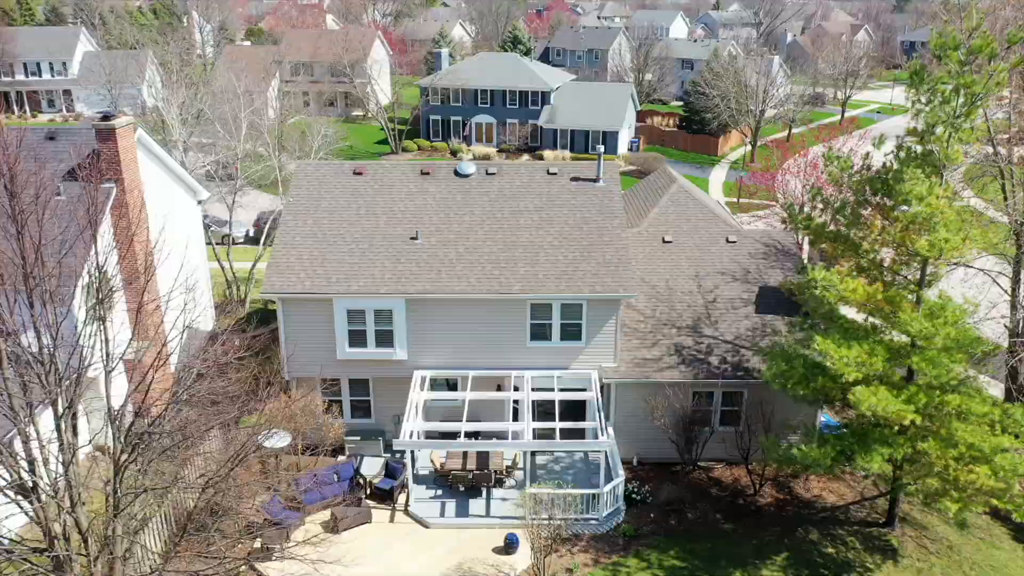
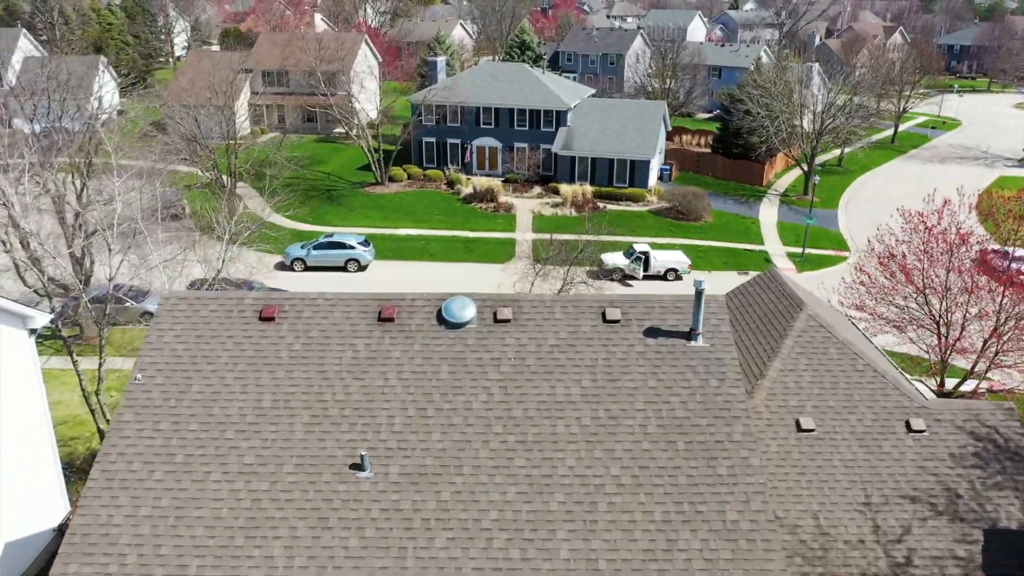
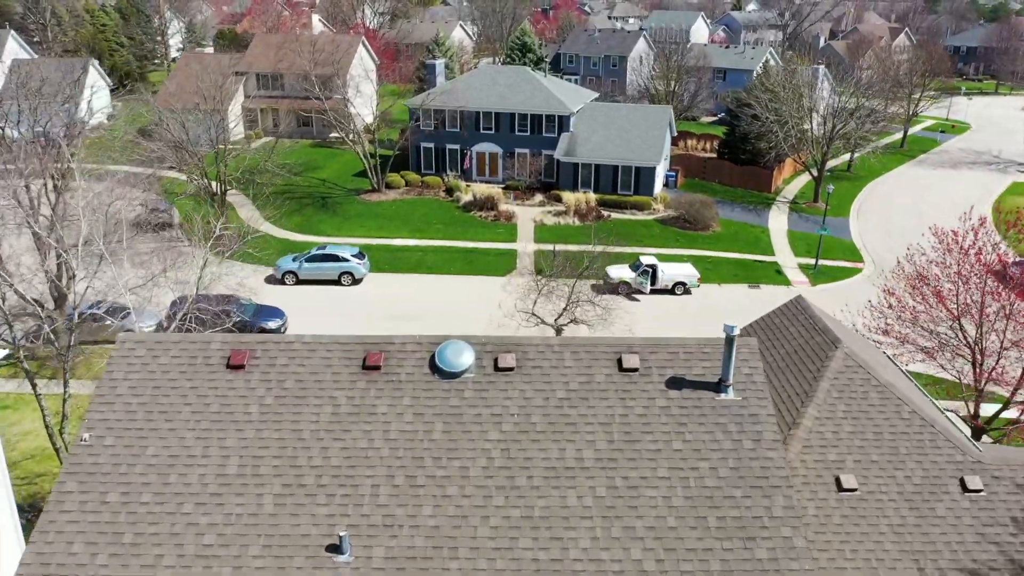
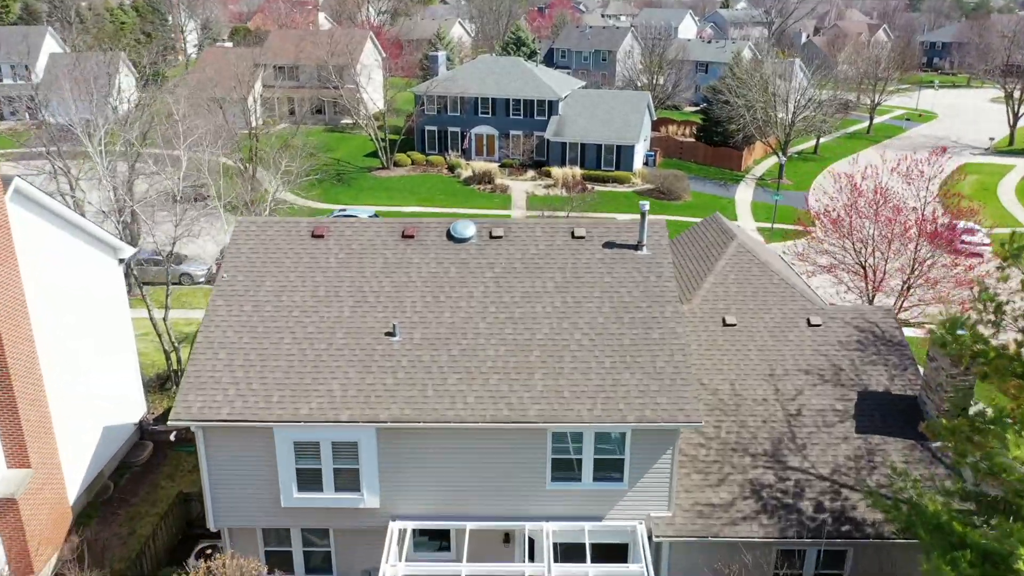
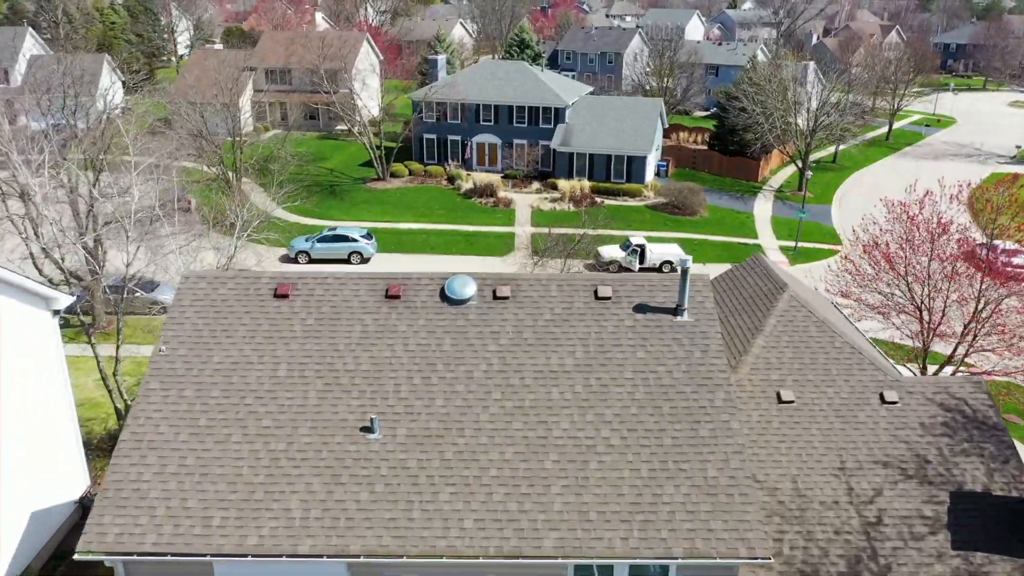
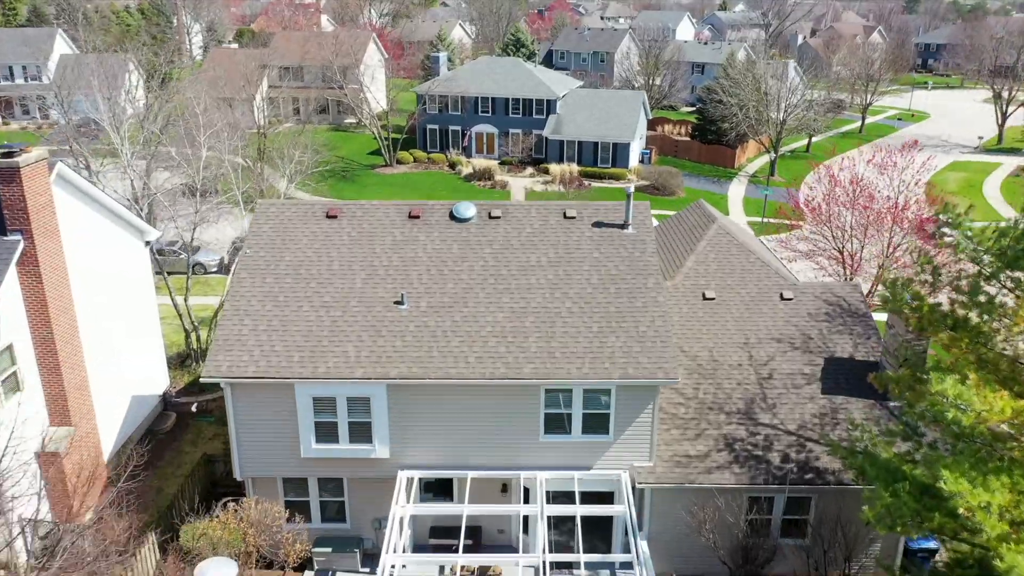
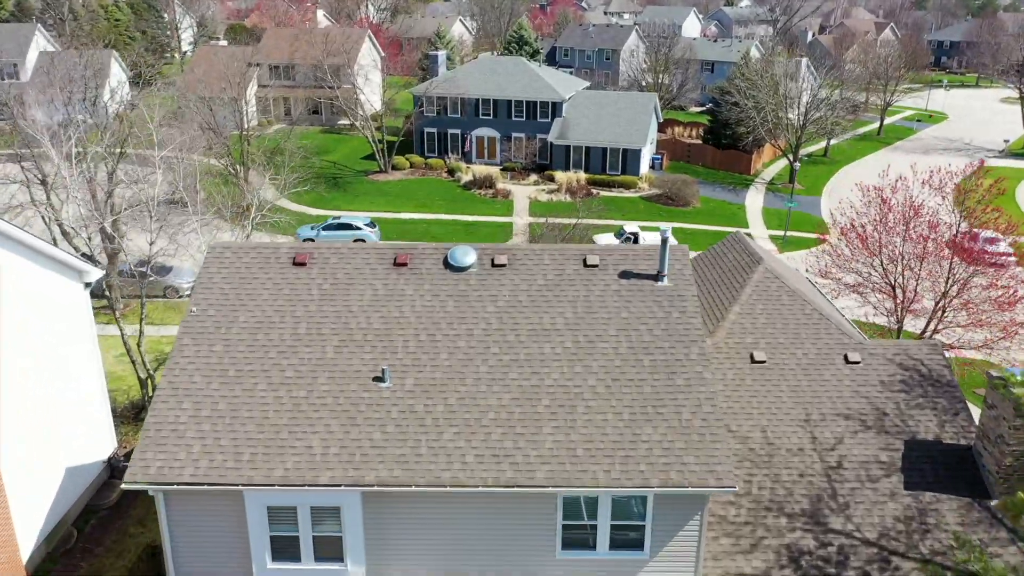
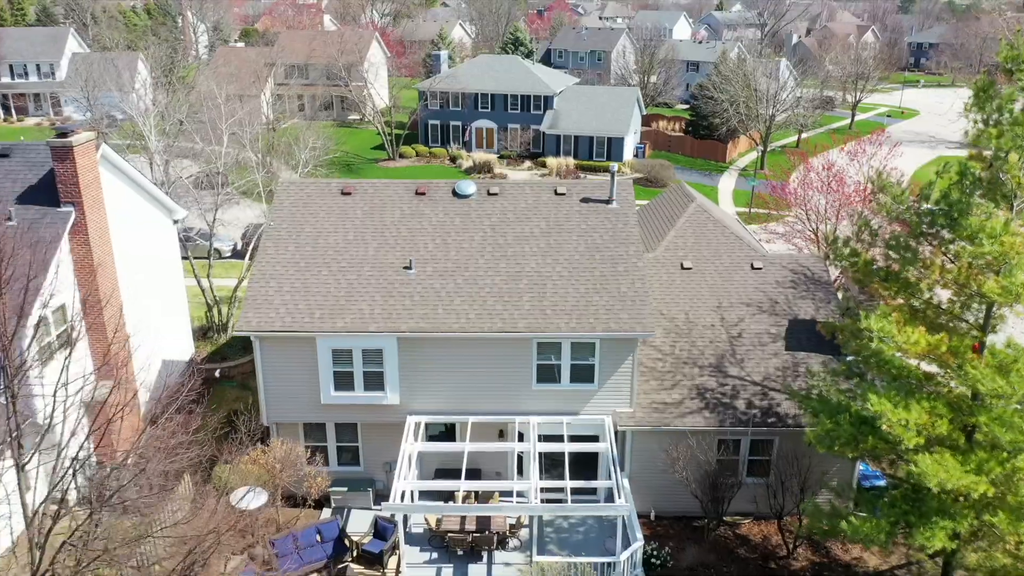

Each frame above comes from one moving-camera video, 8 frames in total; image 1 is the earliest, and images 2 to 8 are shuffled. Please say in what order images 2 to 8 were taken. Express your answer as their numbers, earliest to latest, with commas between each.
8, 6, 4, 7, 5, 2, 3
